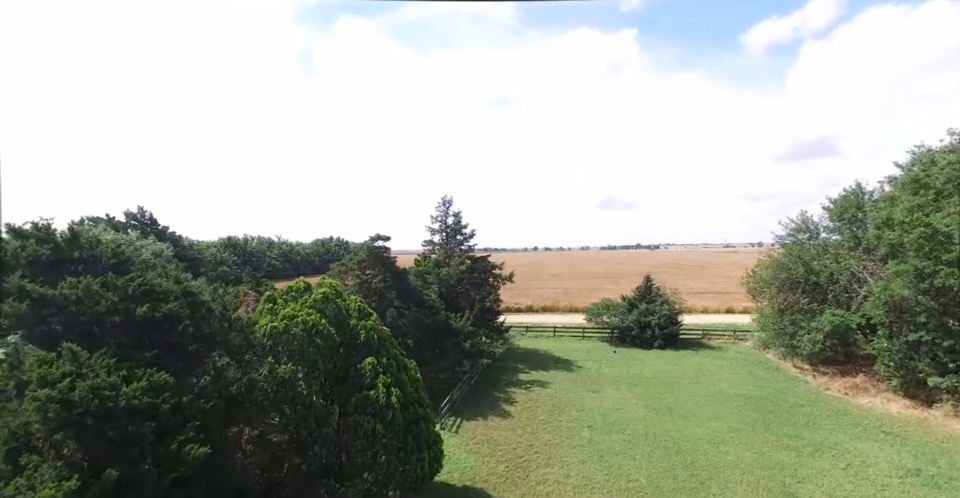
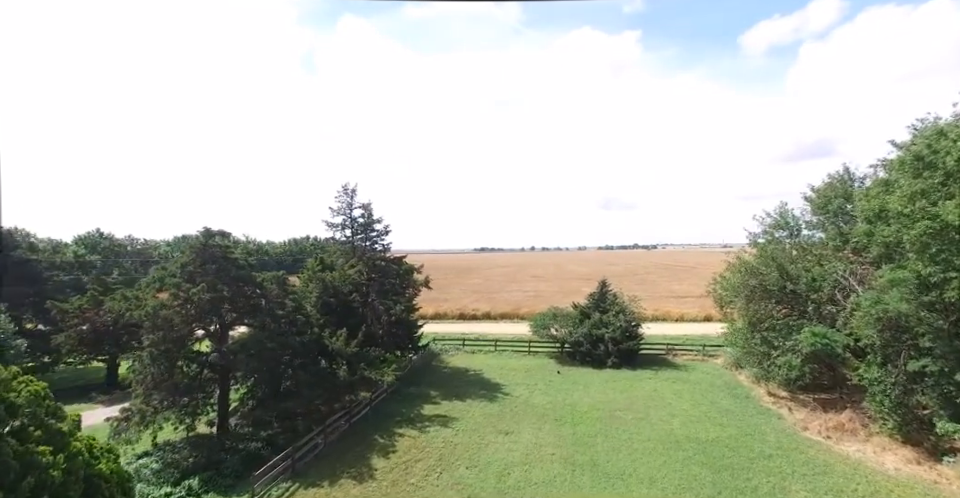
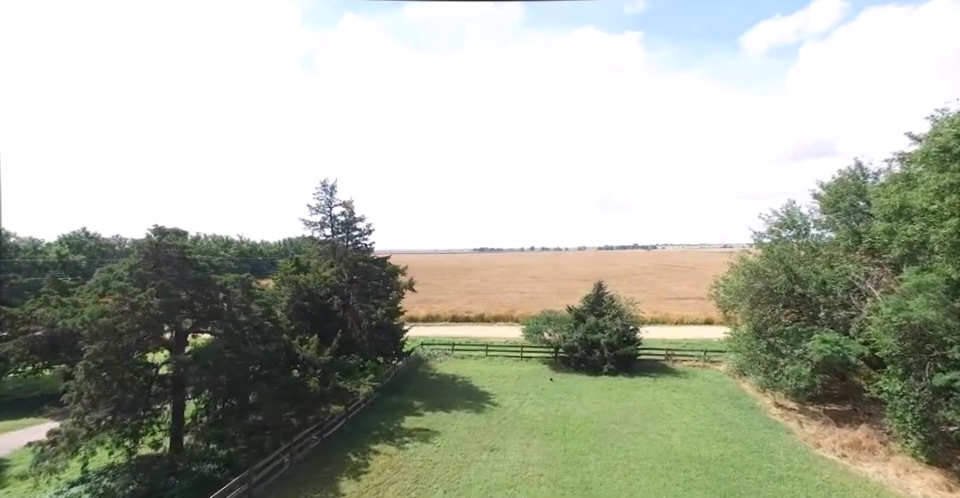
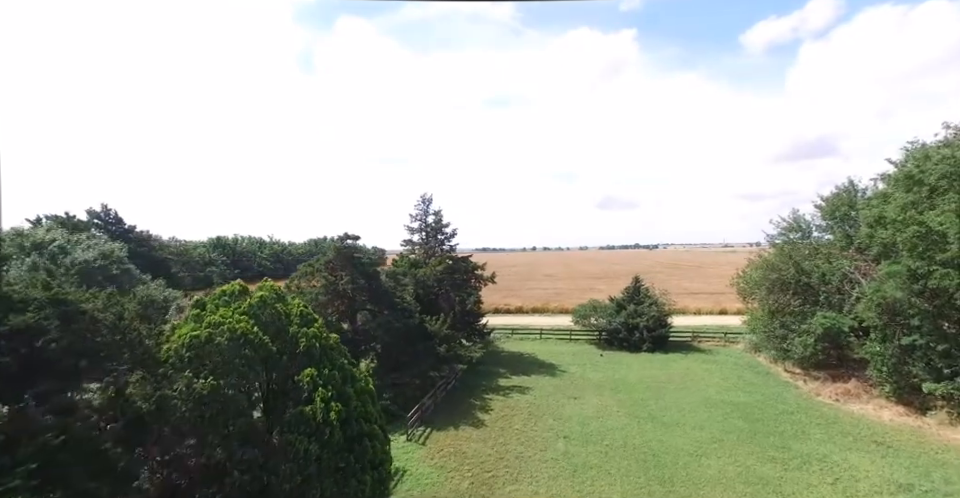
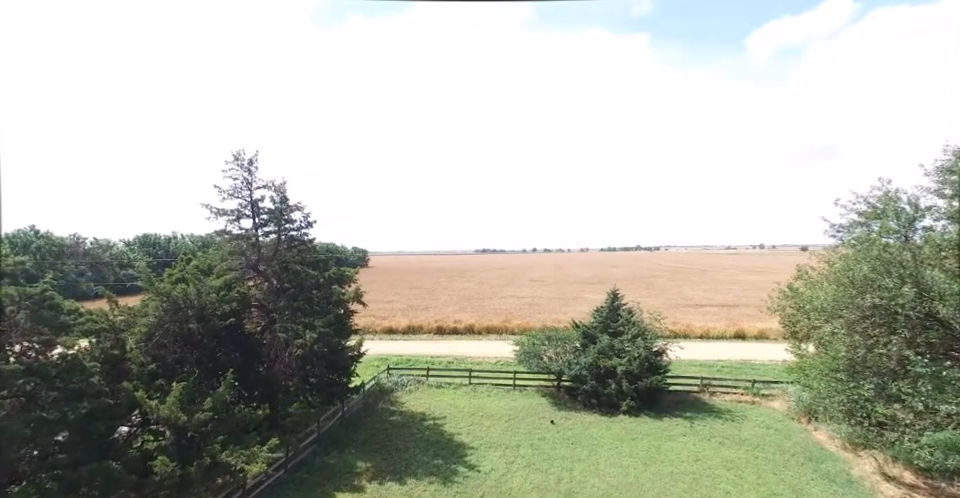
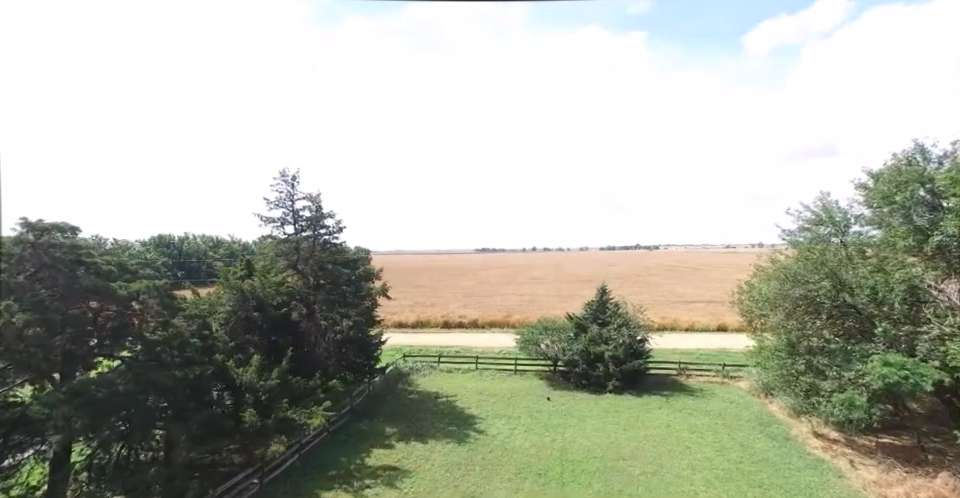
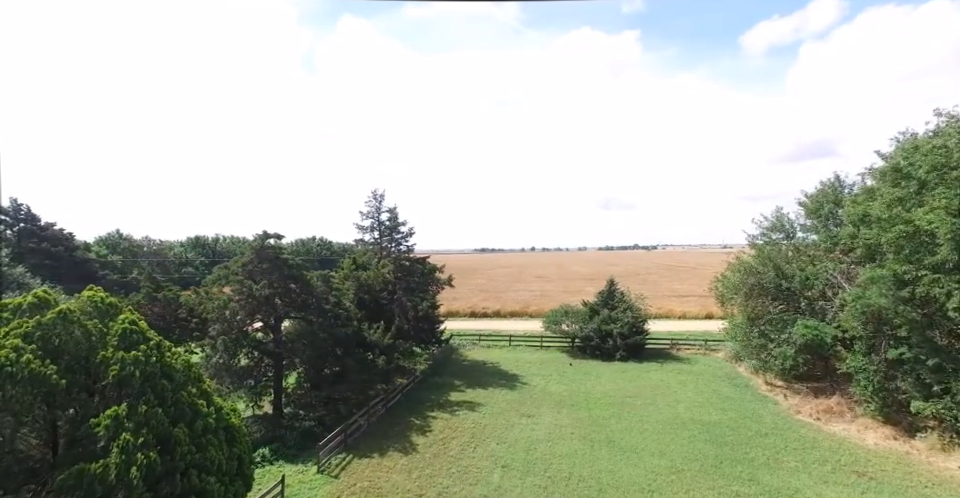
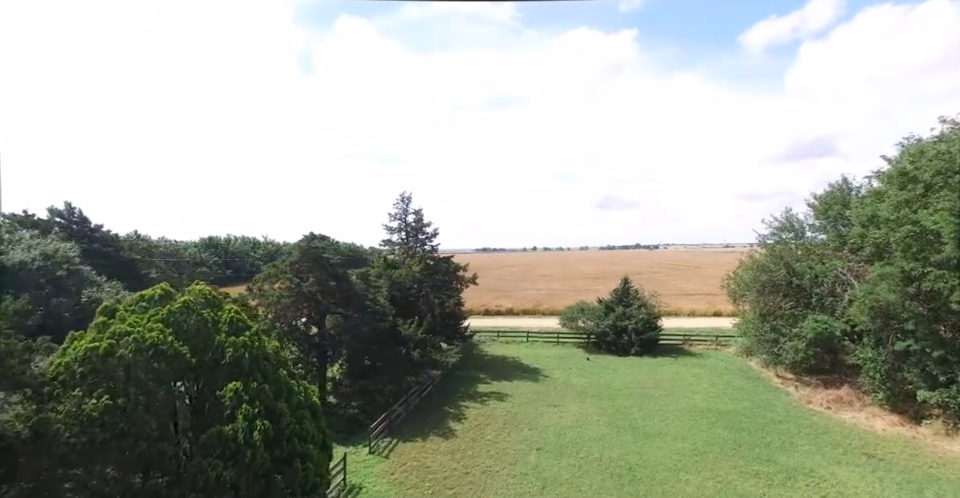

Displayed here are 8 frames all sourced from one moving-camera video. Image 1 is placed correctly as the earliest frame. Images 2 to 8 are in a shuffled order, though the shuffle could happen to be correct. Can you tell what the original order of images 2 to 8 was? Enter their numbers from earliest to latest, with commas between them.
4, 8, 7, 2, 3, 6, 5
